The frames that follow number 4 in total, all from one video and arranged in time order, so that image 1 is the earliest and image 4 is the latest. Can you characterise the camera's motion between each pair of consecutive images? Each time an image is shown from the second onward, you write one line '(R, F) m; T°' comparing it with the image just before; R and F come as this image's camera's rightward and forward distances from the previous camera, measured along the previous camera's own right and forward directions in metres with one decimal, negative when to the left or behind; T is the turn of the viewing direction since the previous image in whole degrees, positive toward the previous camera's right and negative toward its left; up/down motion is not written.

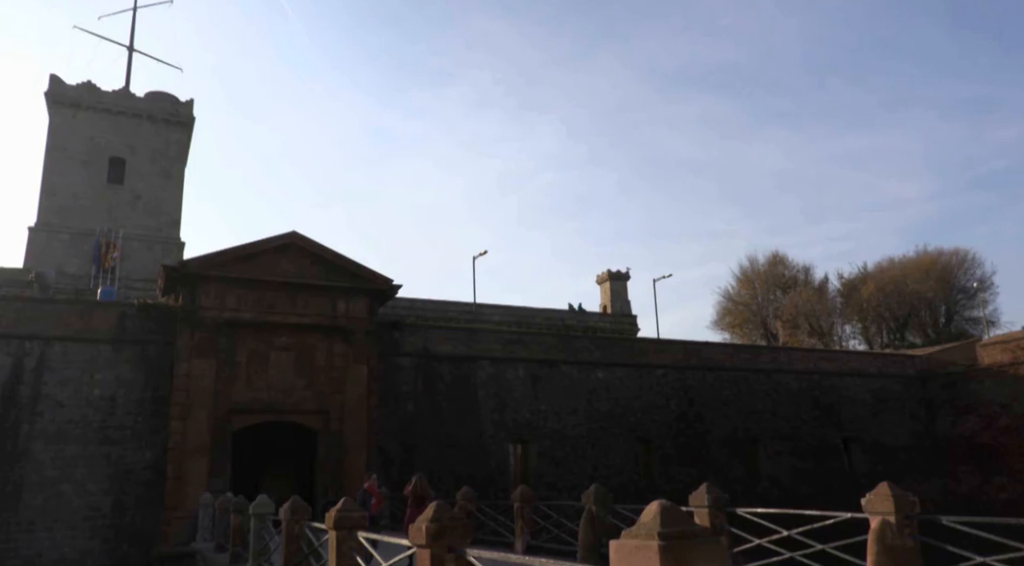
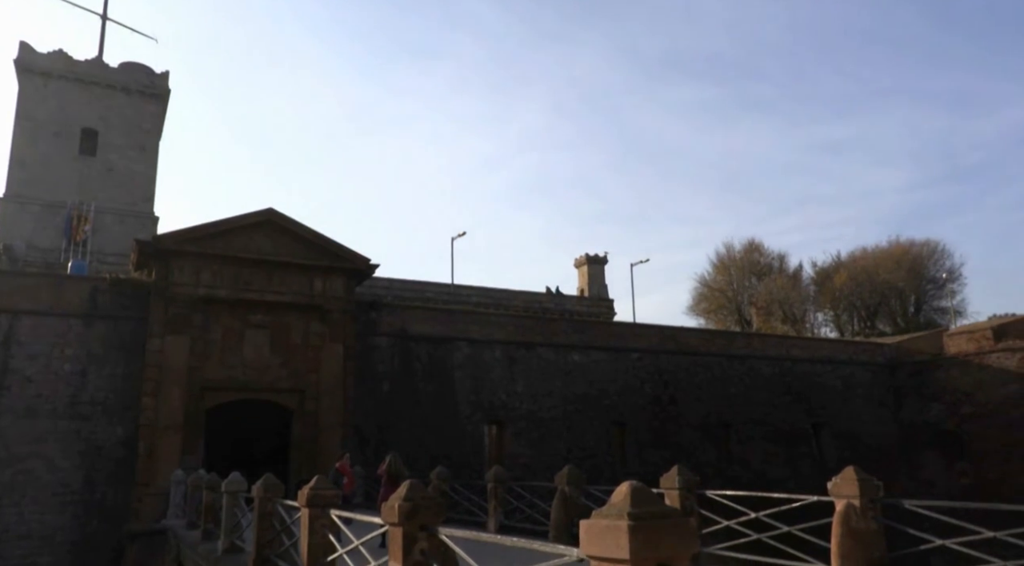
(+0.1, -0.4) m; +2°
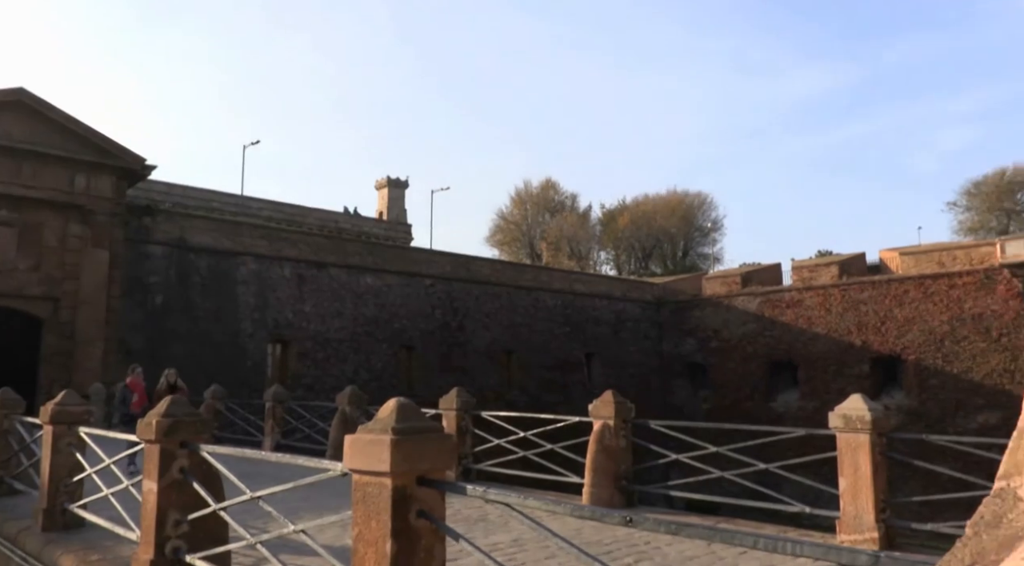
(+1.8, +0.6) m; +15°
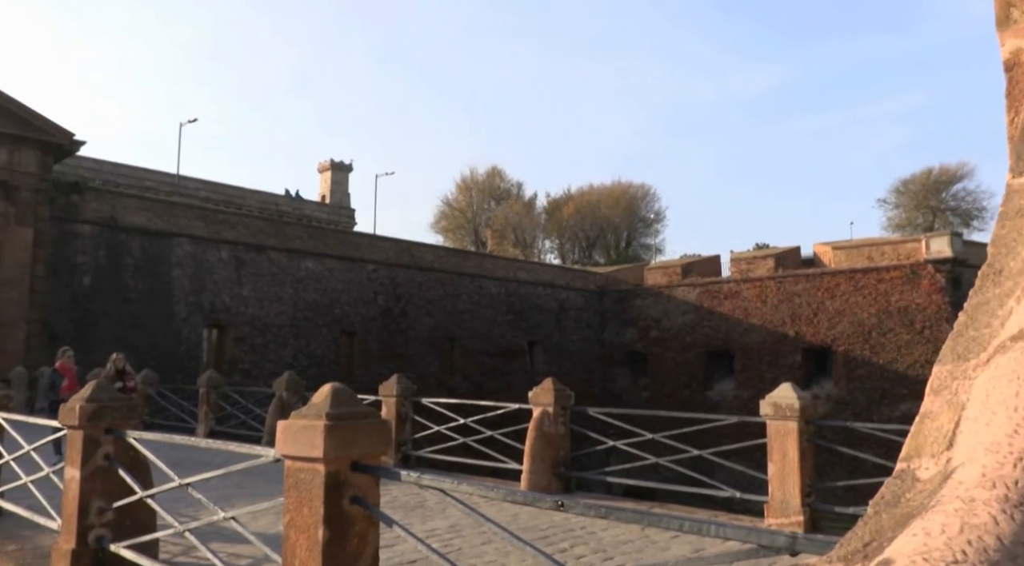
(+0.4, +0.6) m; +4°
